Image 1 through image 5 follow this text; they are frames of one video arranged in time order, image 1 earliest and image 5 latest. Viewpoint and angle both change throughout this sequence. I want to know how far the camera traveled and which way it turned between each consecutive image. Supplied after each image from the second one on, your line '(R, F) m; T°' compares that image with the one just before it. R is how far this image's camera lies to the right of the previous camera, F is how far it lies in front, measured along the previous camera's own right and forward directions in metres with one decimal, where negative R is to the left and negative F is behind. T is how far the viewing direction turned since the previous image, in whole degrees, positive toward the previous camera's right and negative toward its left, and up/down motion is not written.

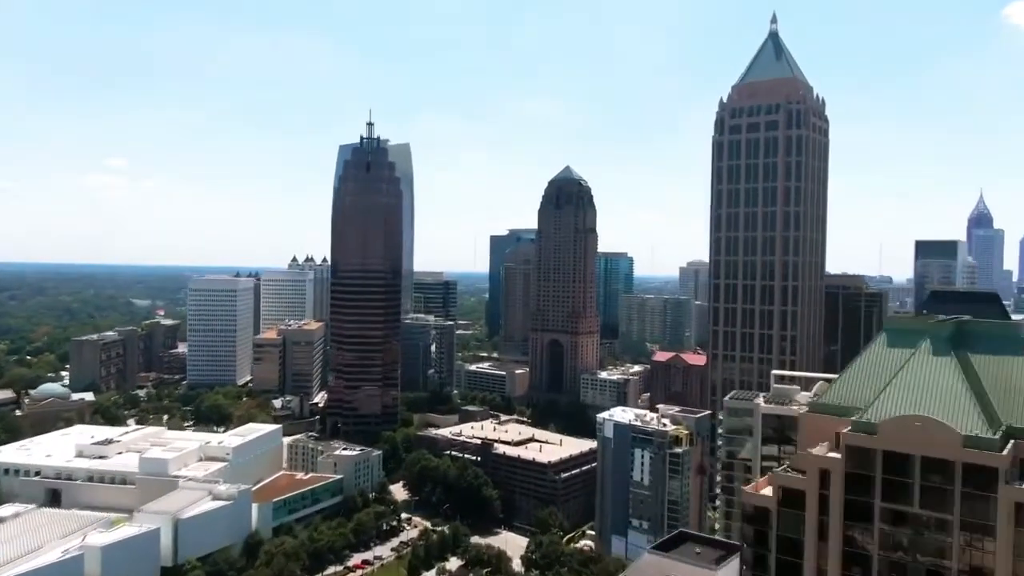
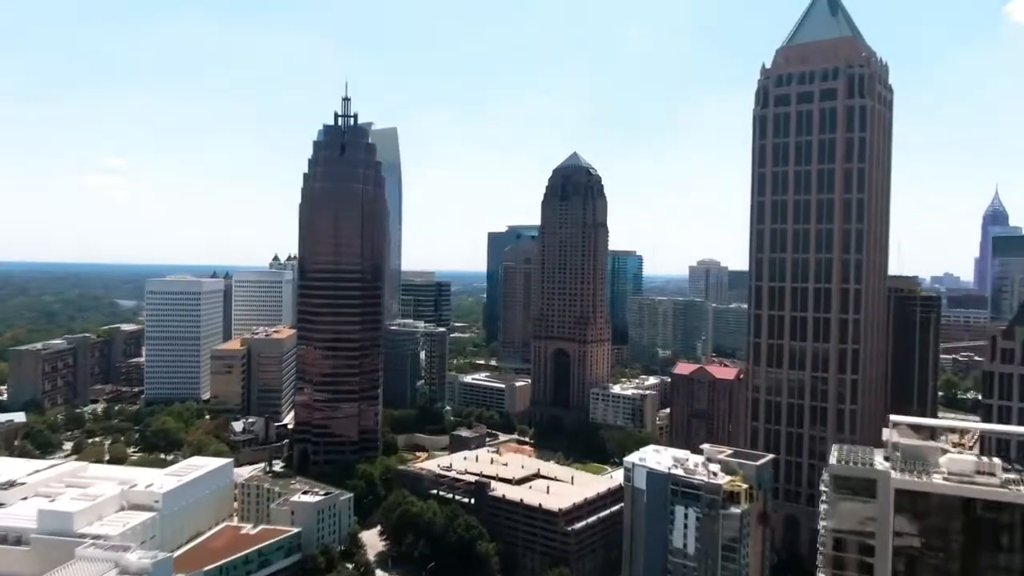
(-0.2, +14.2) m; 0°
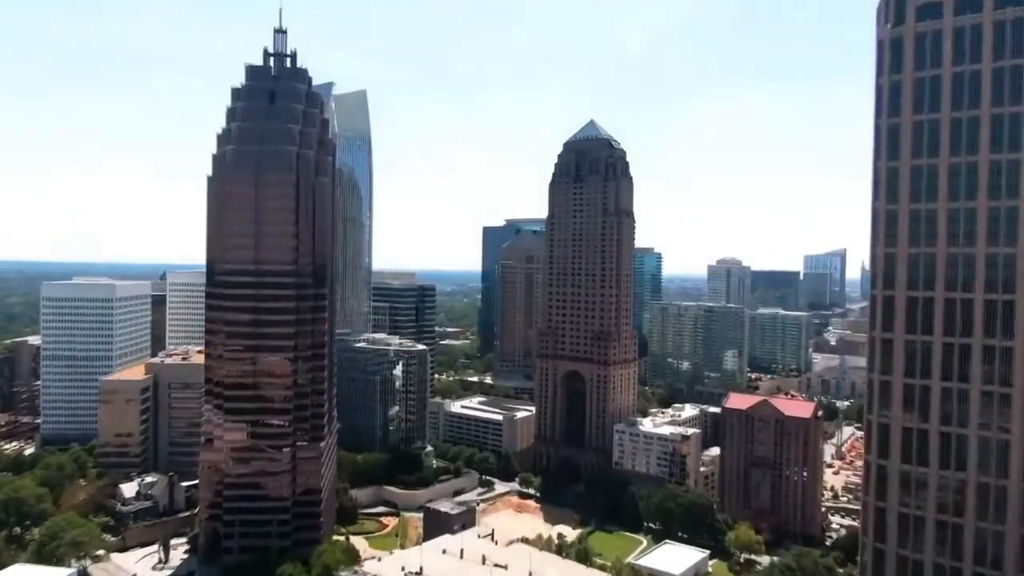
(-0.3, +23.9) m; 0°
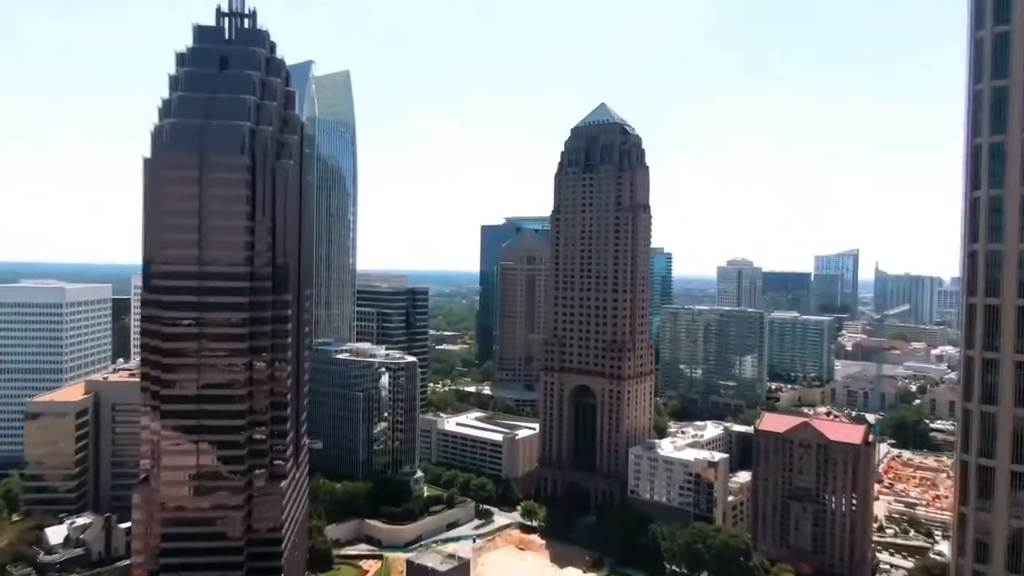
(-0.2, +9.7) m; 0°
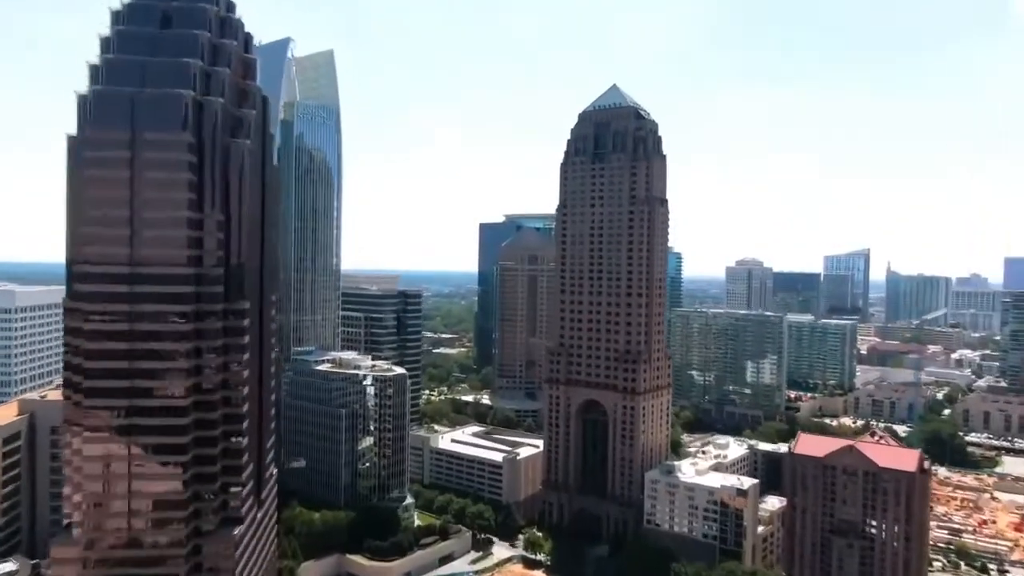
(-0.2, +7.9) m; 0°
